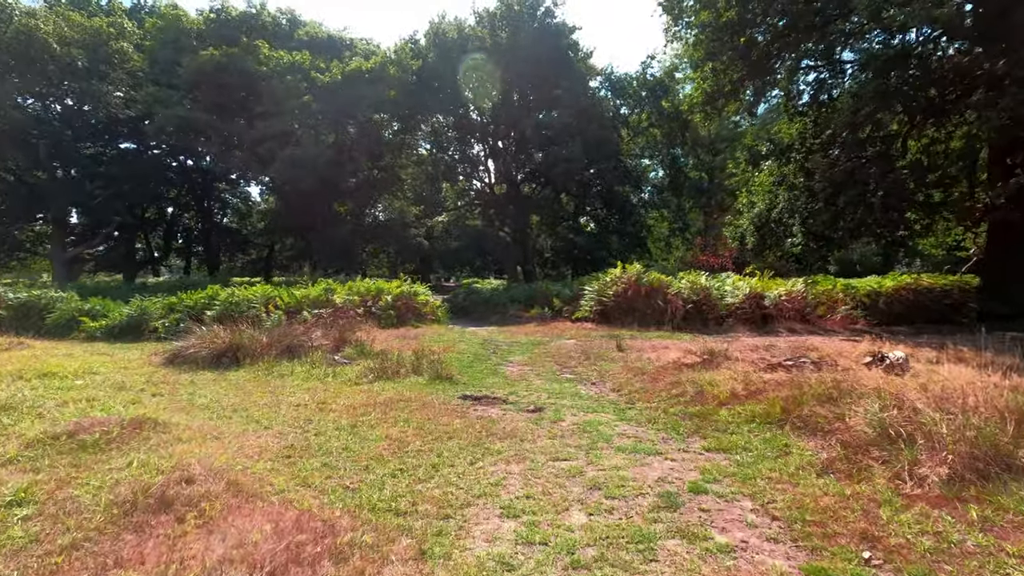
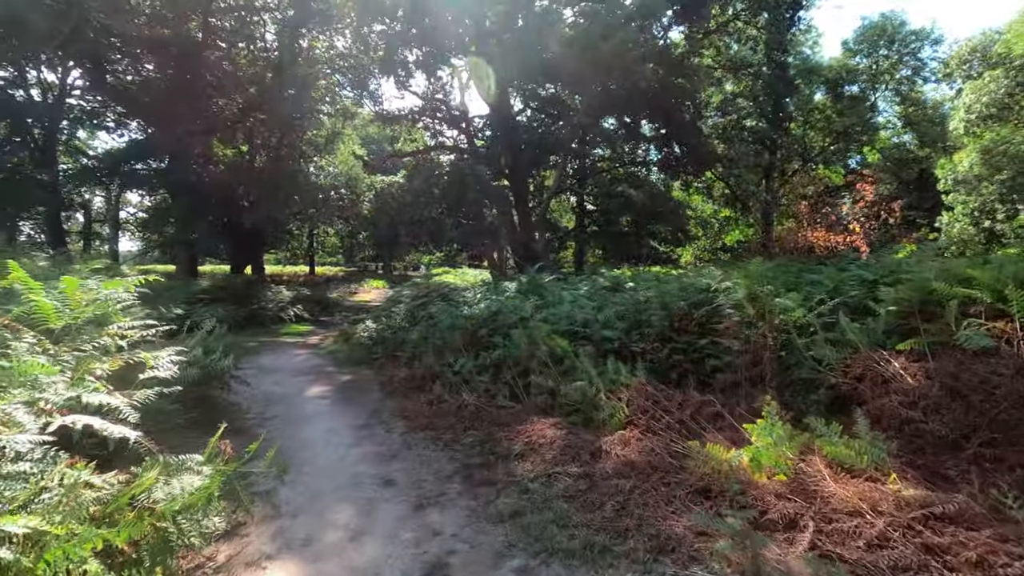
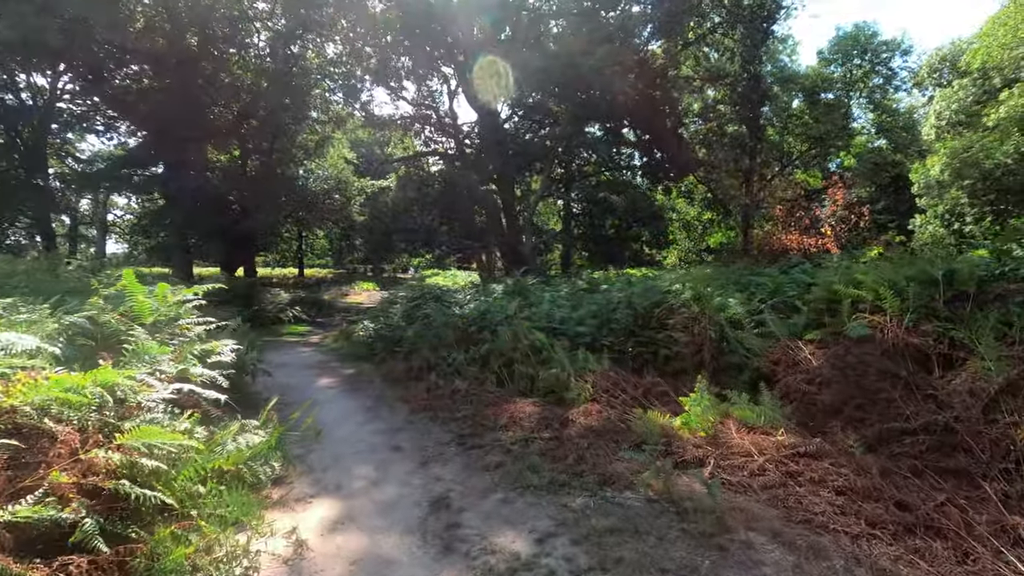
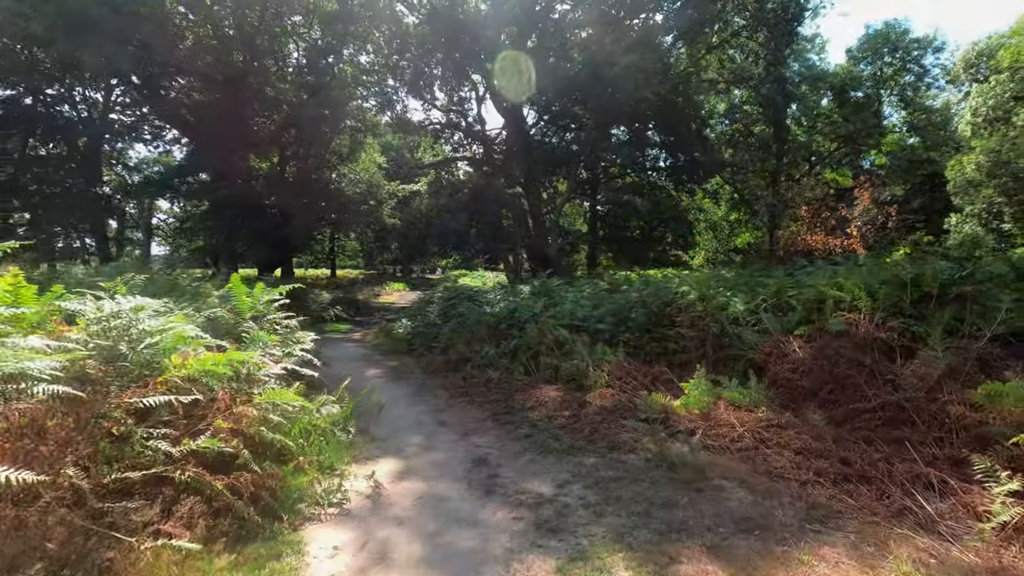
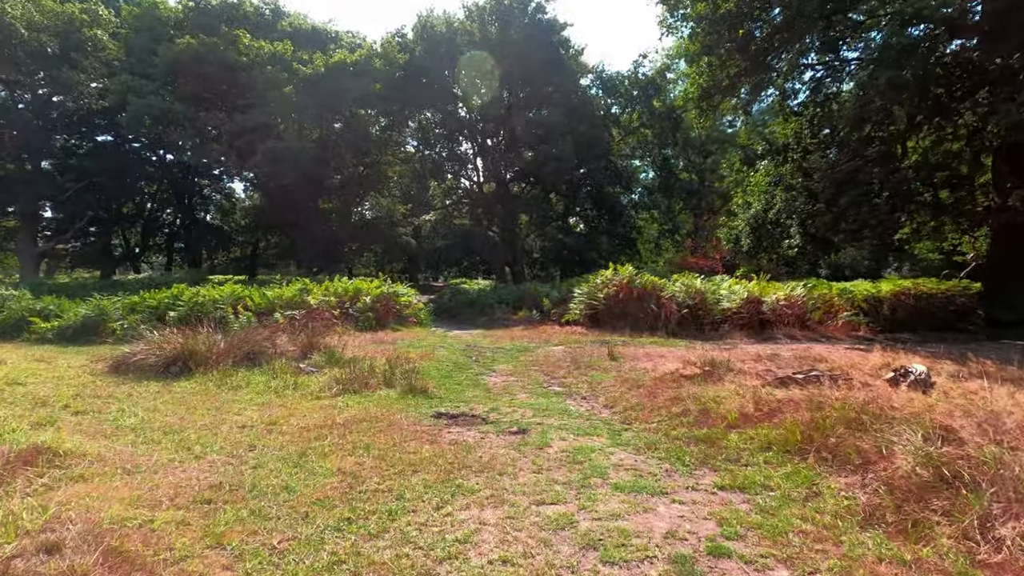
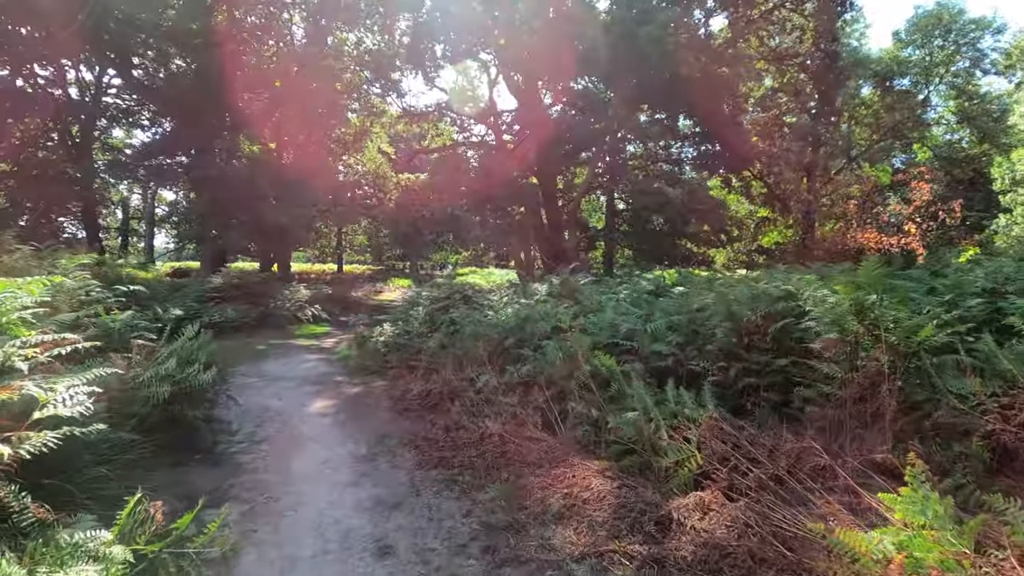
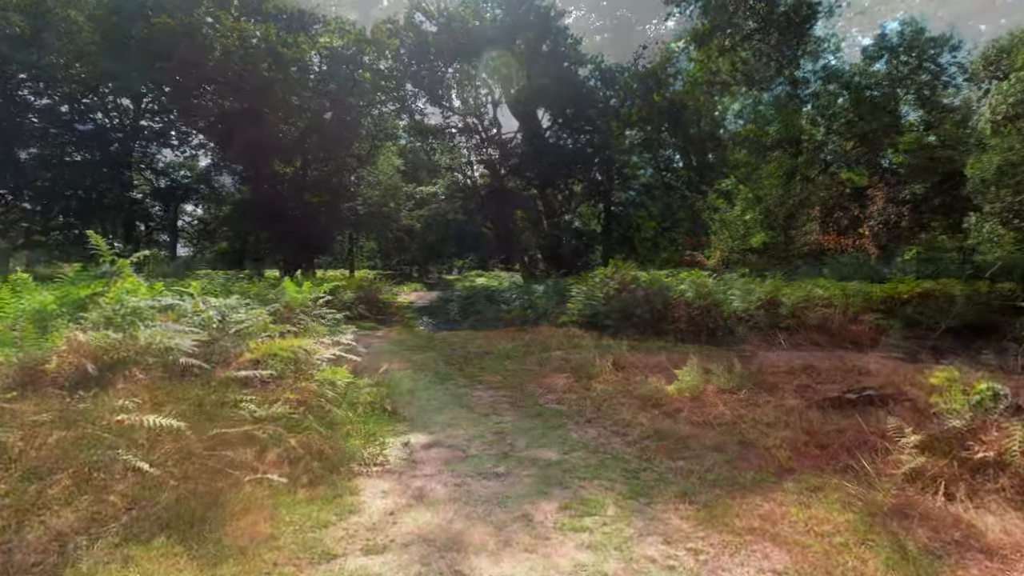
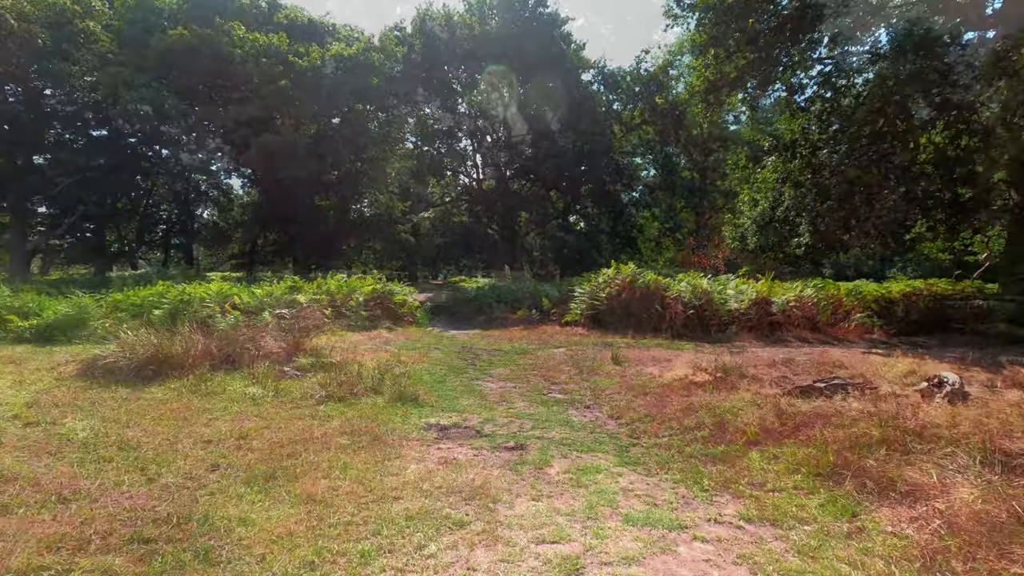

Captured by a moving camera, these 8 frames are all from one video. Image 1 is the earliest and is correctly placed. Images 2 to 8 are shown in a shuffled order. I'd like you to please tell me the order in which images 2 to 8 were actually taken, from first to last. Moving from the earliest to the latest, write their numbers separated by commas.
5, 8, 7, 4, 3, 2, 6
